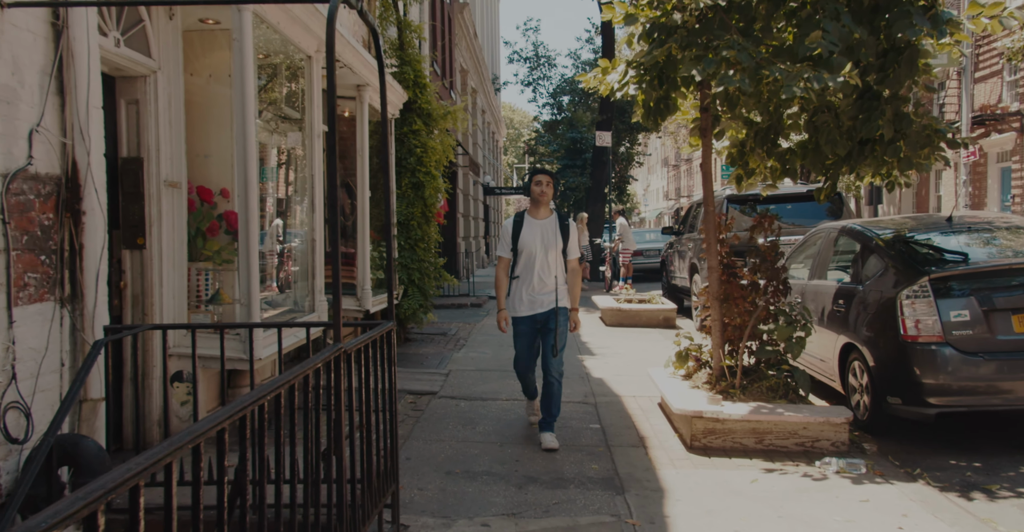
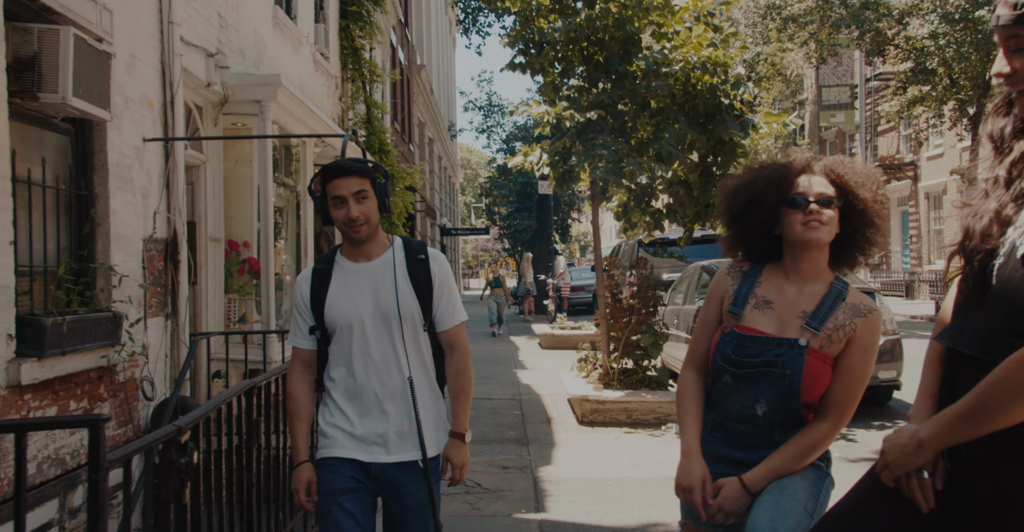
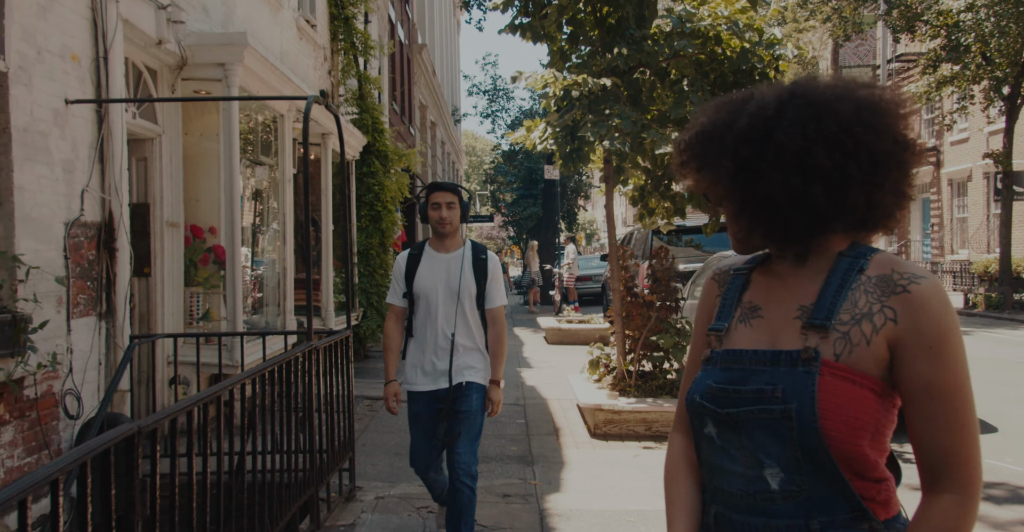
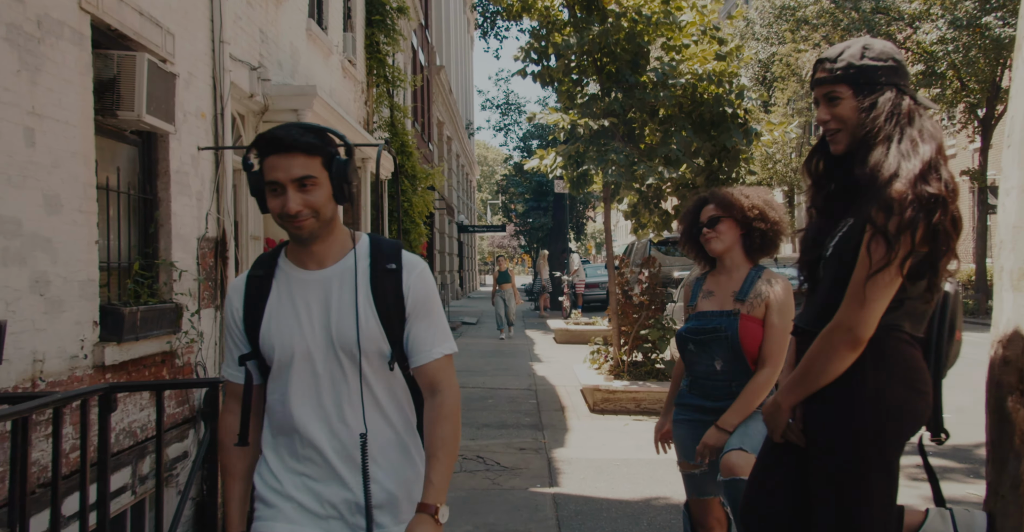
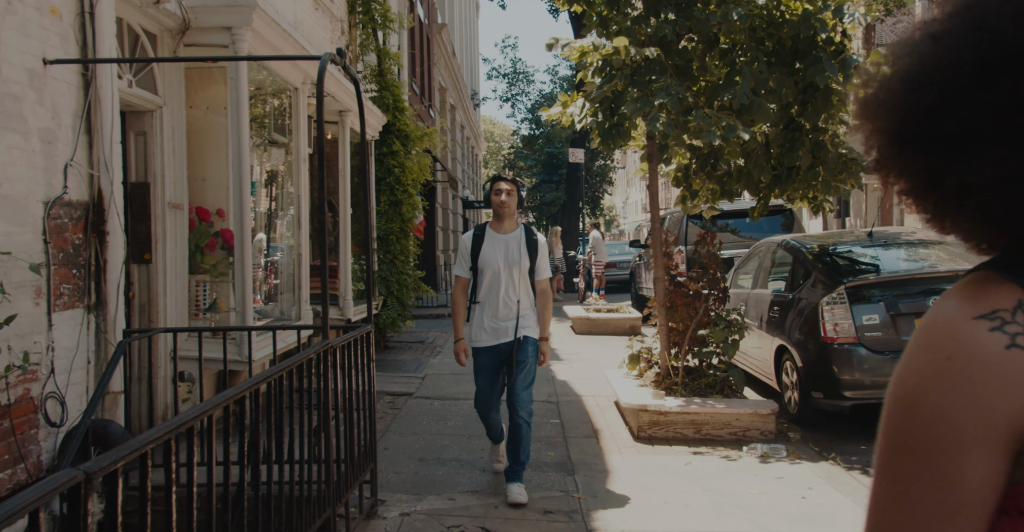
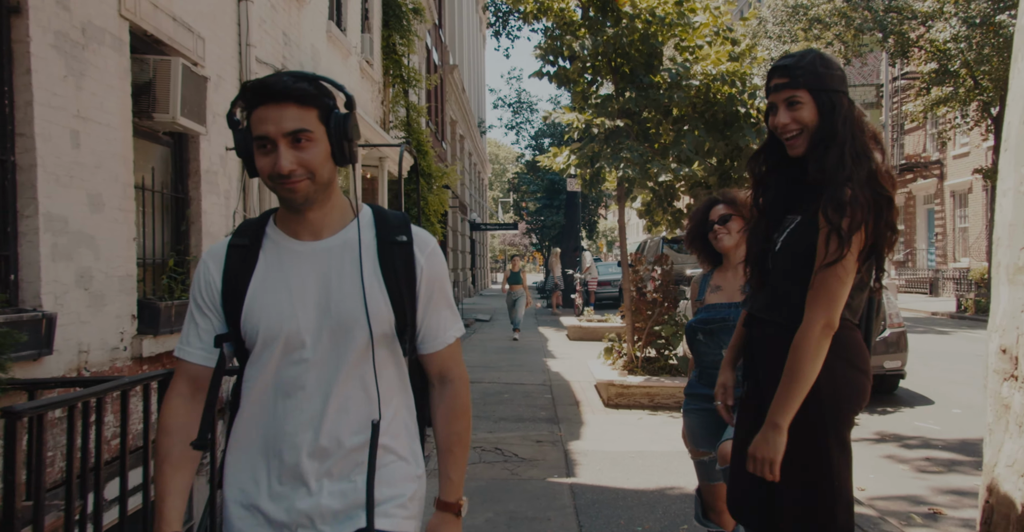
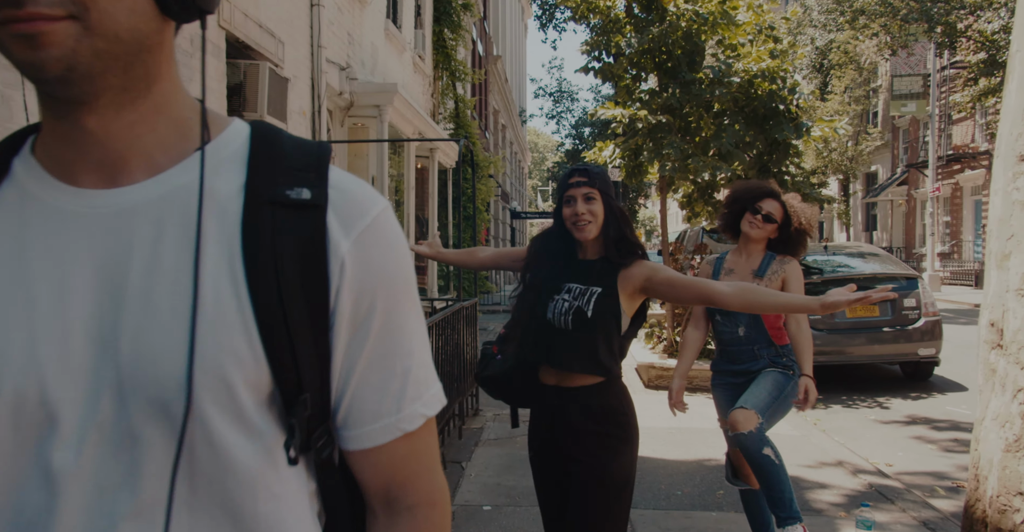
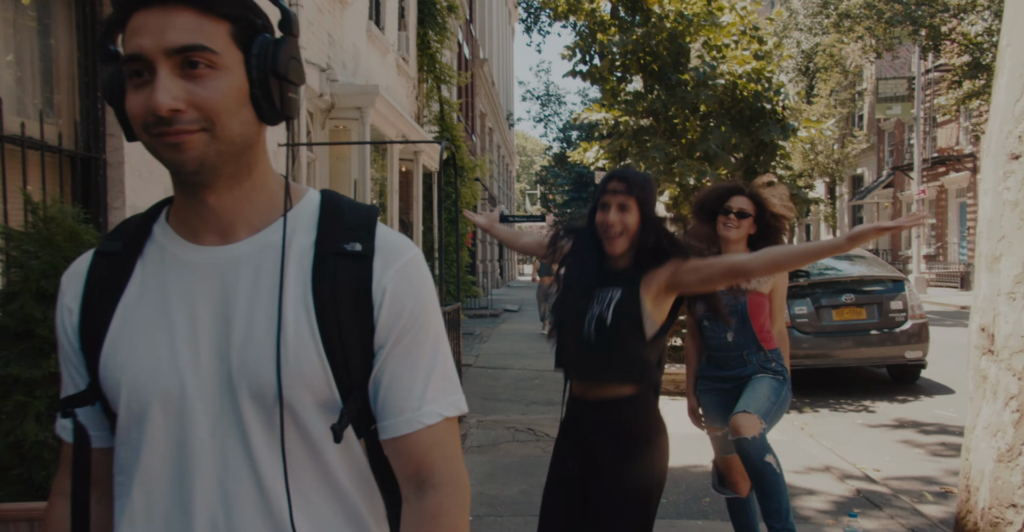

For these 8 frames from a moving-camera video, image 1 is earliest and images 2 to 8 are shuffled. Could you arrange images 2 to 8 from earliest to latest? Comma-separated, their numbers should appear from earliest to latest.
5, 3, 2, 4, 6, 8, 7
